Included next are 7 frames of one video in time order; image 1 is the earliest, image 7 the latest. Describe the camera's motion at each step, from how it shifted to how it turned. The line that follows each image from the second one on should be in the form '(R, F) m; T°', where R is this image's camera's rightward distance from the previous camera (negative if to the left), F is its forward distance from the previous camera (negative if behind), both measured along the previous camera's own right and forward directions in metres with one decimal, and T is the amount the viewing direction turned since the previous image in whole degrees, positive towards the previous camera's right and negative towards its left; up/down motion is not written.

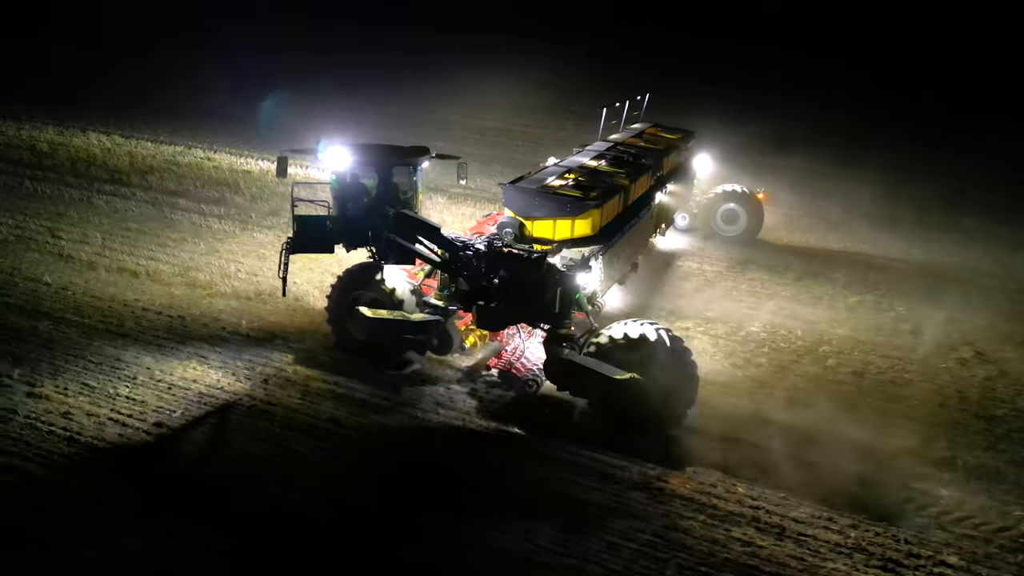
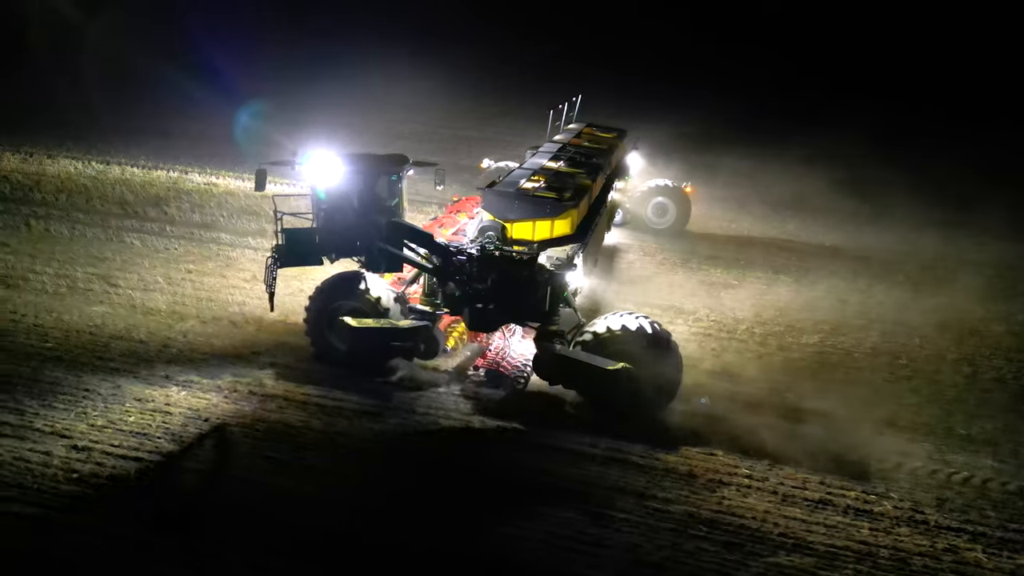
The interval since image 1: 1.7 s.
(-0.3, -0.1) m; +3°
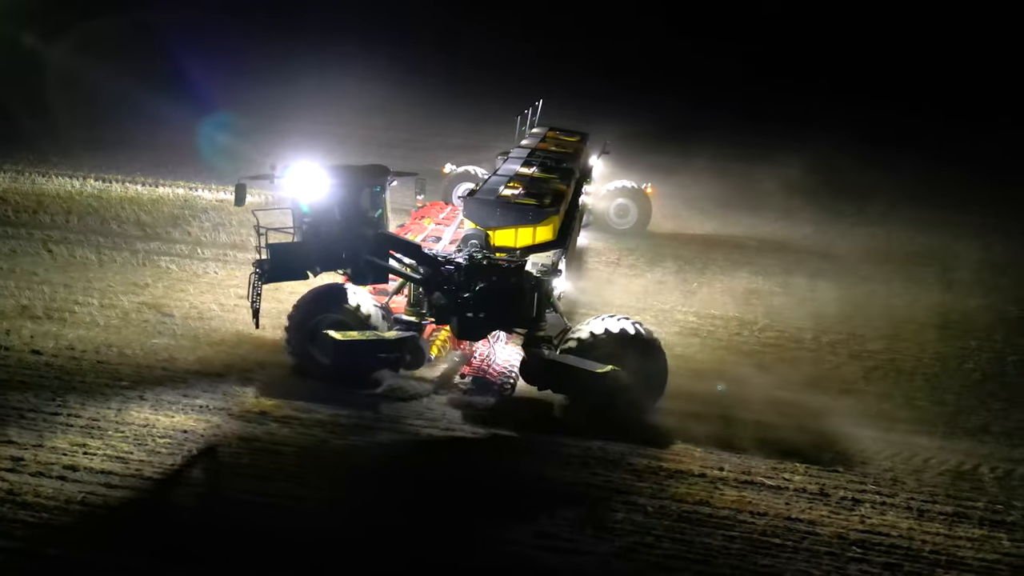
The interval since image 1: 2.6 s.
(-0.4, 0.0) m; +4°
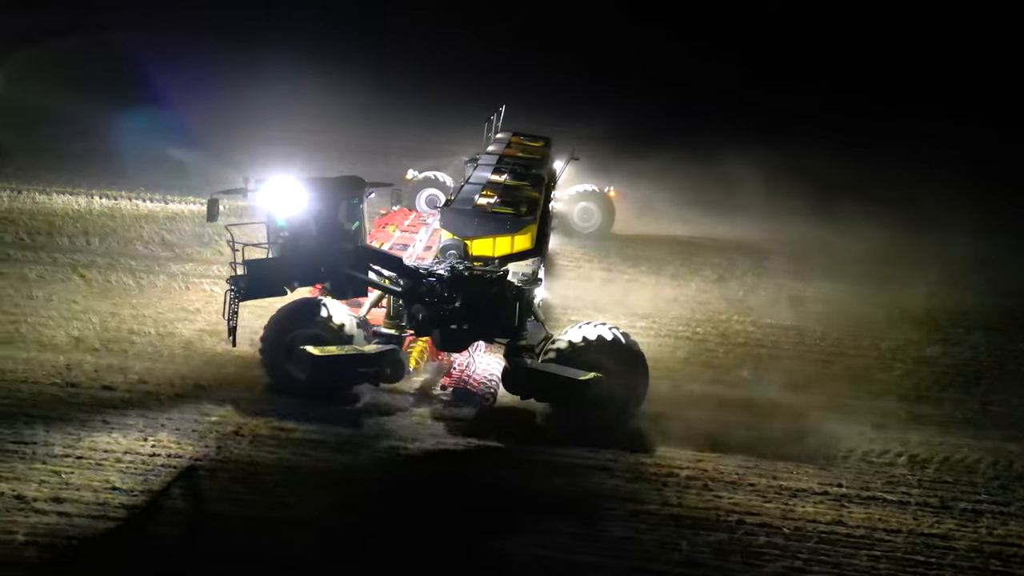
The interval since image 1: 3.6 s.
(-0.3, 0.0) m; +4°
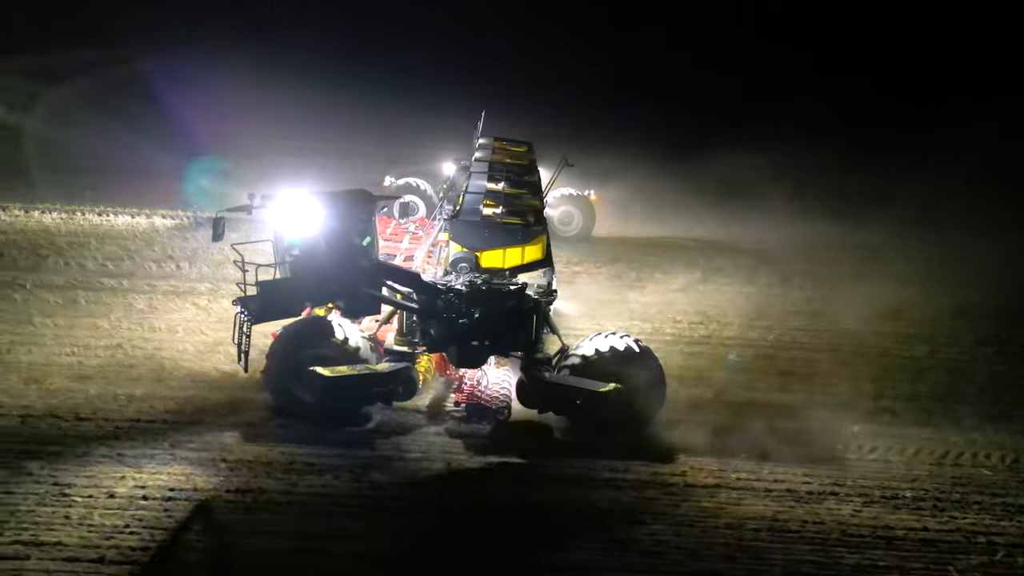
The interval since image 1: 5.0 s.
(-0.6, +0.2) m; +4°
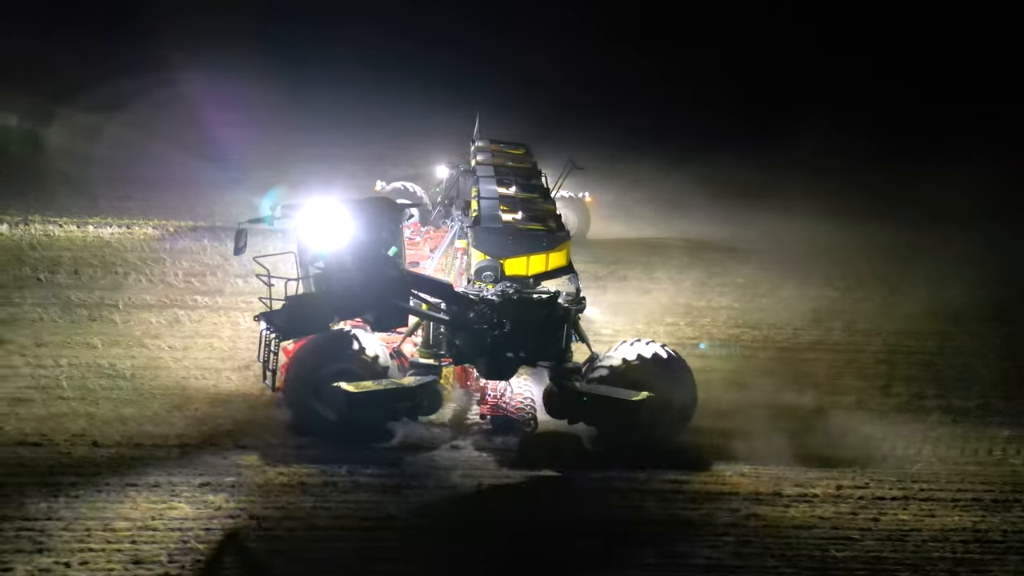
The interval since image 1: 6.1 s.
(-0.6, +0.2) m; +3°
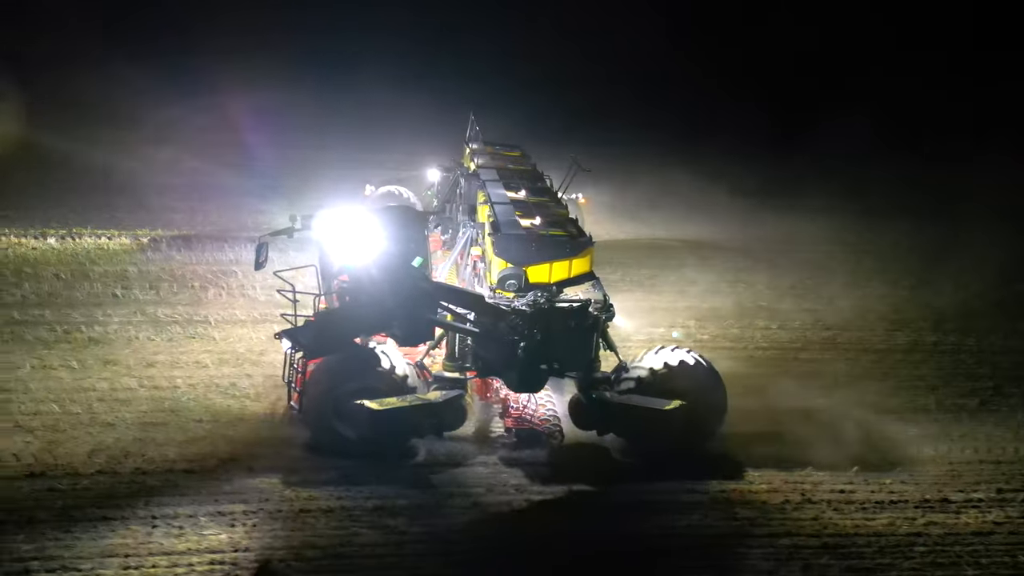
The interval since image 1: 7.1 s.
(-0.5, +0.2) m; +3°
